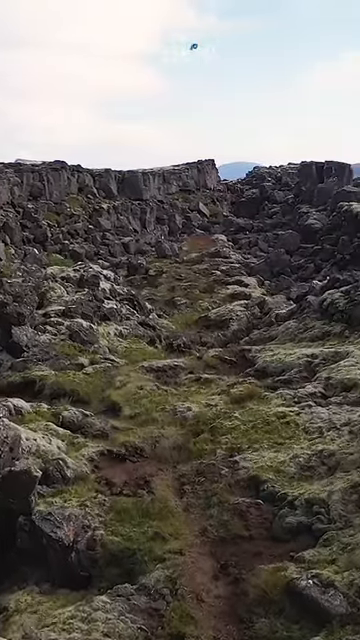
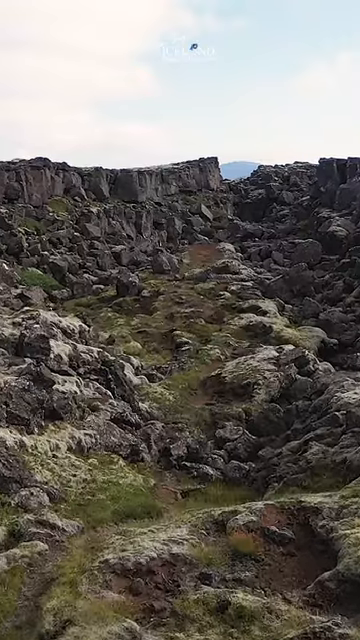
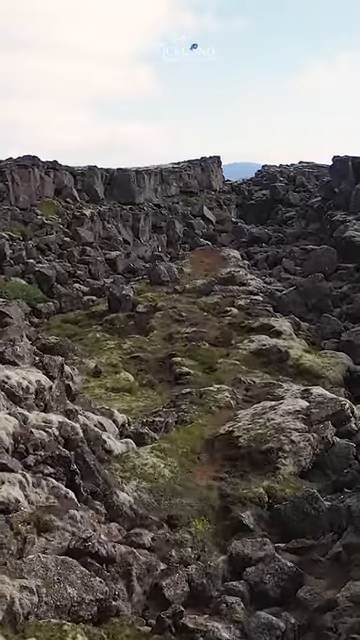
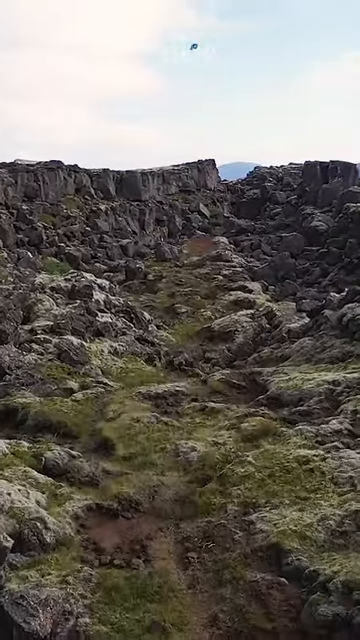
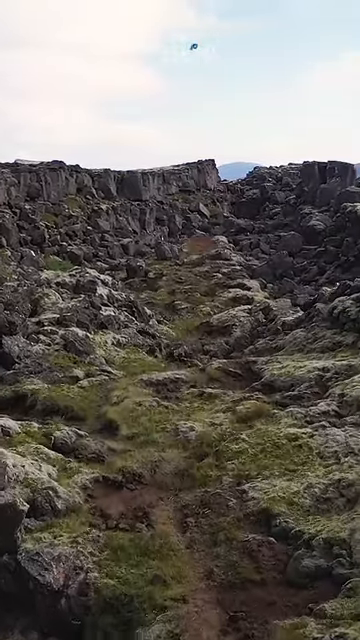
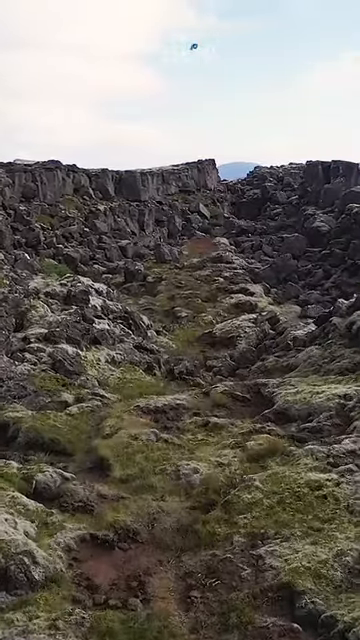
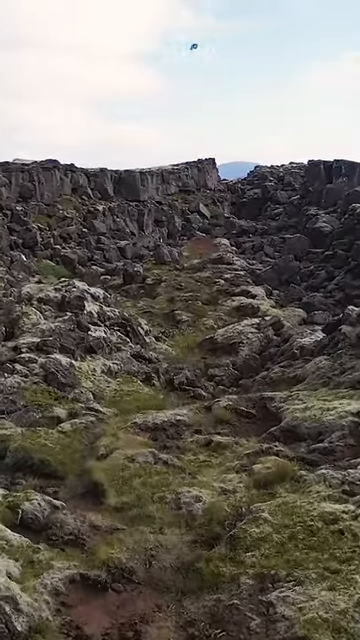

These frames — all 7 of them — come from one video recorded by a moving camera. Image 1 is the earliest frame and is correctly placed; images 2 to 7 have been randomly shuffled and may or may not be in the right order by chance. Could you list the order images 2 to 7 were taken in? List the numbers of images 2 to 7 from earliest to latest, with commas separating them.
5, 4, 6, 7, 2, 3
